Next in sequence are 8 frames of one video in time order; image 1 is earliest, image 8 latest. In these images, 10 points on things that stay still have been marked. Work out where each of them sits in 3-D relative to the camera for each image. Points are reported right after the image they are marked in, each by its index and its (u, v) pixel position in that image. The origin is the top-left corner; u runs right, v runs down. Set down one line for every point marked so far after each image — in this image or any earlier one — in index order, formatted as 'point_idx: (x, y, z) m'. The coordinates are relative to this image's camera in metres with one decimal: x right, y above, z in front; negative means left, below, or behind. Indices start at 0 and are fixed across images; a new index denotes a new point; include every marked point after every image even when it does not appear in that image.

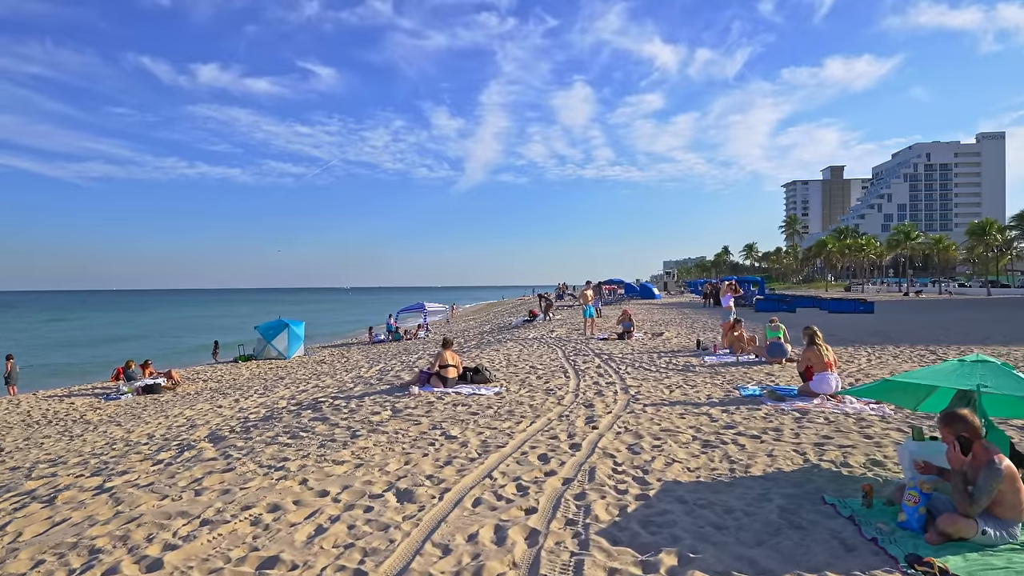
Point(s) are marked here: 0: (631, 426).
0: (+1.3, -1.5, +7.0) m
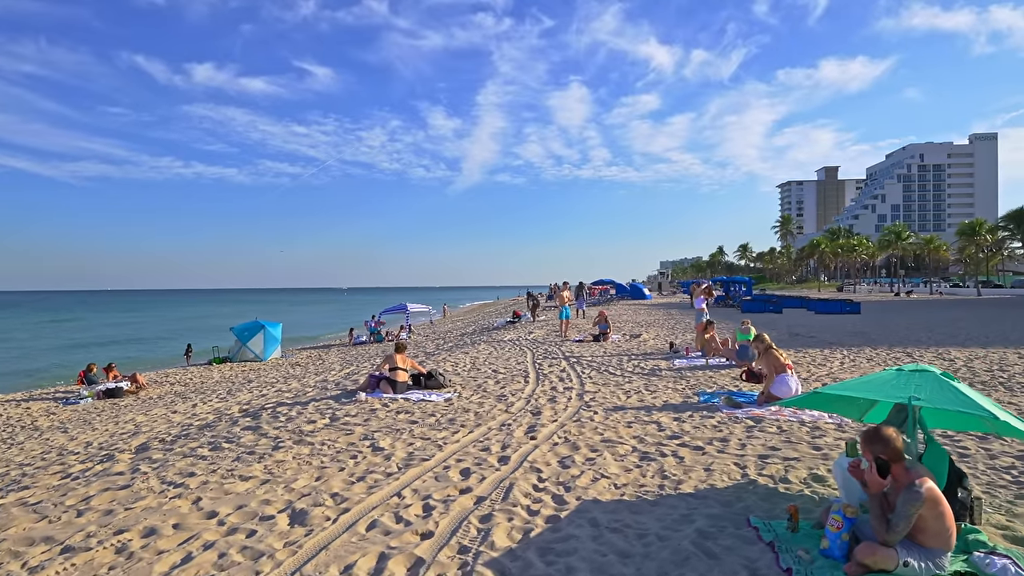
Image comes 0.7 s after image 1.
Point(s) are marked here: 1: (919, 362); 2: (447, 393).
0: (+0.6, -1.5, +6.6) m
1: (+8.0, -1.4, +12.6) m
2: (-1.0, -1.5, +9.4) m
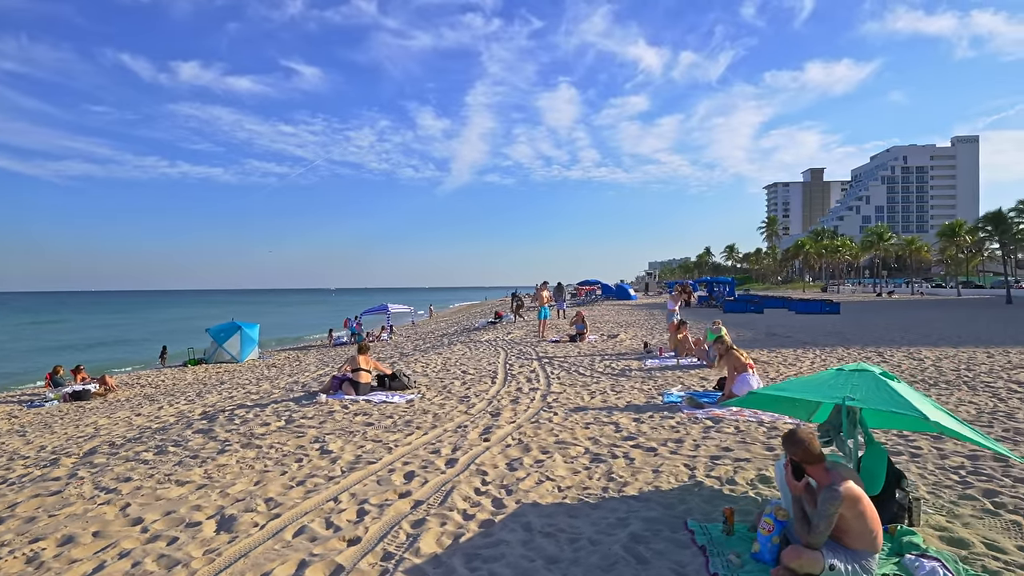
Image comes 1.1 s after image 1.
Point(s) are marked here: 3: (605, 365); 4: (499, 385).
0: (+0.1, -1.5, +6.5) m
1: (+7.4, -1.4, +12.6) m
2: (-1.5, -1.5, +9.3) m
3: (+1.8, -1.5, +12.7) m
4: (-0.2, -1.5, +10.2) m
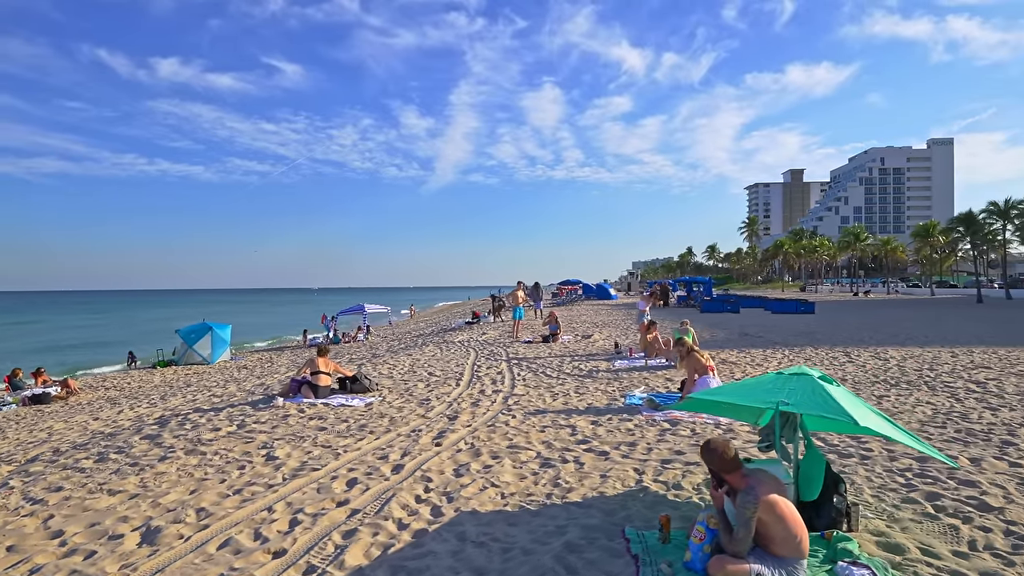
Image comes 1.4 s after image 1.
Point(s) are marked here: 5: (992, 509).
0: (-0.3, -1.5, +6.4) m
1: (+6.8, -1.4, +12.7) m
2: (-2.0, -1.6, +9.1) m
3: (+1.2, -1.5, +12.6) m
4: (-0.8, -1.6, +10.1) m
5: (+3.2, -1.5, +4.4) m
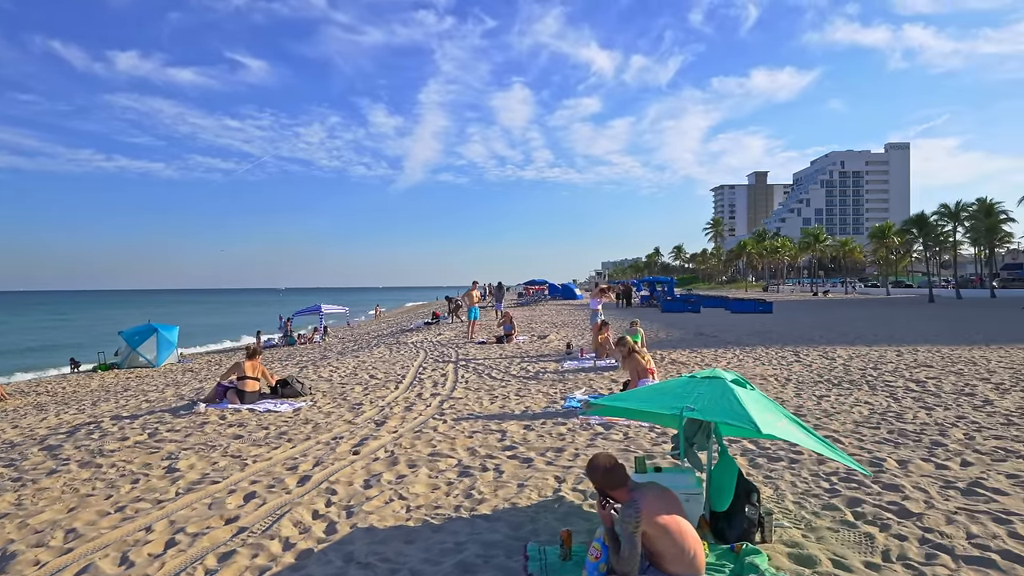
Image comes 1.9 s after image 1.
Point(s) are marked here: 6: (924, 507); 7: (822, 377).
0: (-1.1, -1.5, +6.1) m
1: (+5.8, -1.4, +12.7) m
2: (-2.9, -1.5, +8.7) m
3: (+0.2, -1.5, +12.4) m
4: (-1.7, -1.6, +9.8) m
5: (+2.6, -1.5, +4.2) m
6: (+2.8, -1.5, +4.4) m
7: (+5.0, -1.5, +10.4) m
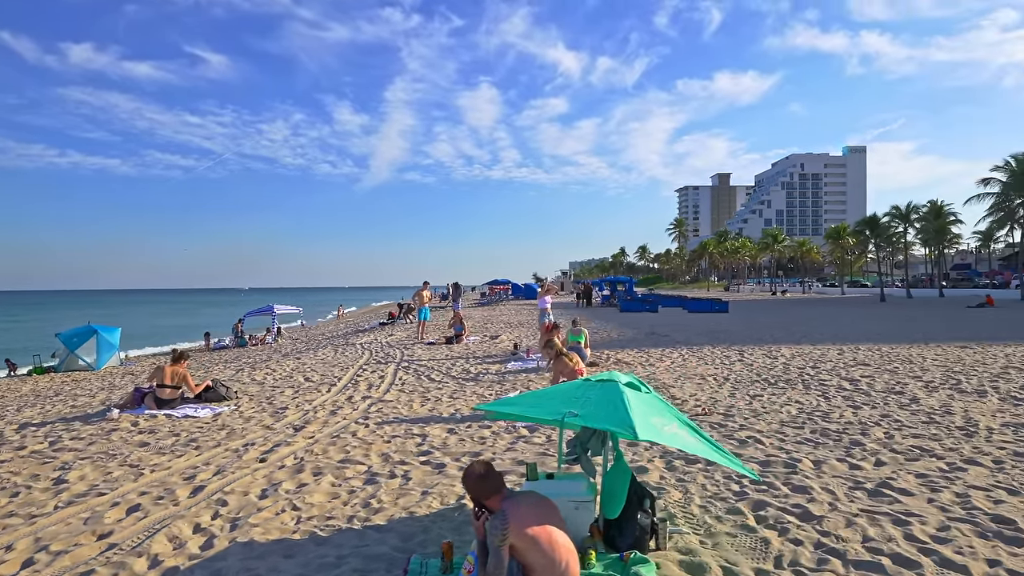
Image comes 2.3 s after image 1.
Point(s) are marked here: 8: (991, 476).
0: (-1.8, -1.5, +5.8) m
1: (+4.7, -1.4, +12.8) m
2: (-3.8, -1.5, +8.4) m
3: (-0.9, -1.5, +12.2) m
4: (-2.6, -1.6, +9.5) m
5: (+1.9, -1.5, +4.1) m
6: (+2.1, -1.5, +4.3) m
7: (+4.0, -1.4, +10.5) m
8: (+3.8, -1.5, +5.0) m
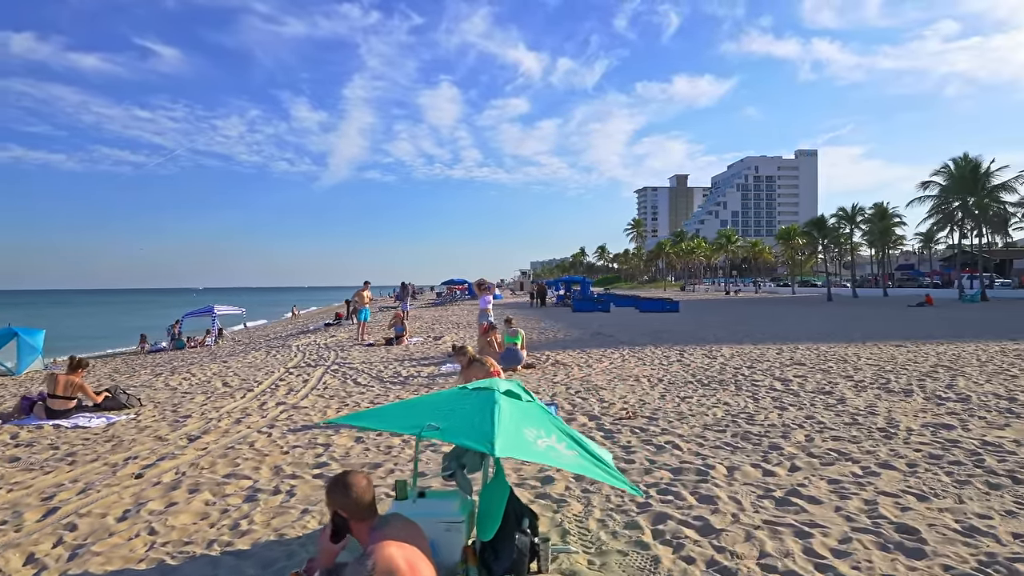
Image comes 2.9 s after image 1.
0: (-2.7, -1.5, +5.4) m
1: (+3.4, -1.4, +12.7) m
2: (-4.7, -1.5, +7.8) m
3: (-2.1, -1.5, +11.7) m
4: (-3.7, -1.5, +9.0) m
5: (+1.2, -1.5, +3.9) m
6: (+1.4, -1.5, +4.1) m
7: (+2.9, -1.4, +10.3) m
8: (+3.0, -1.5, +4.9) m
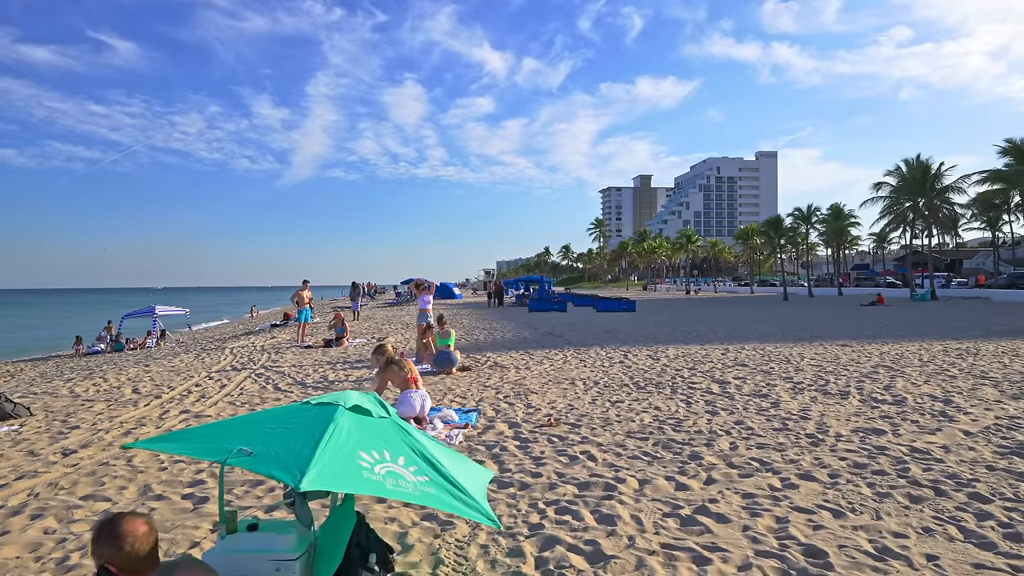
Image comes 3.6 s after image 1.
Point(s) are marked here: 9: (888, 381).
0: (-3.5, -1.5, +4.7) m
1: (+2.2, -1.4, +12.4) m
2: (-5.7, -1.5, +7.0) m
3: (-3.2, -1.5, +11.1) m
4: (-4.7, -1.5, +8.3) m
5: (+0.5, -1.5, +3.5) m
6: (+0.6, -1.5, +3.7) m
7: (+1.9, -1.4, +10.0) m
8: (+2.2, -1.5, +4.6) m
9: (+5.7, -1.4, +9.7) m
